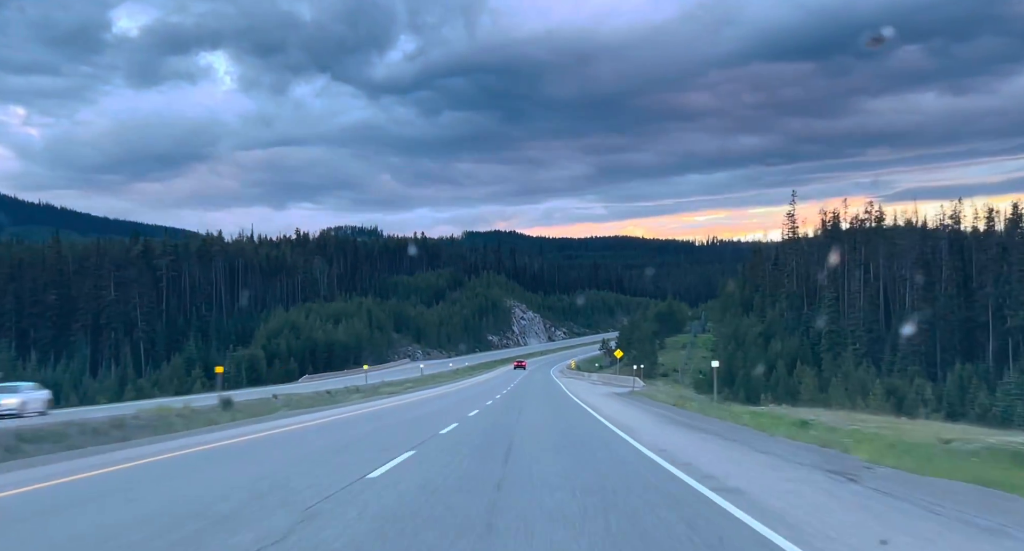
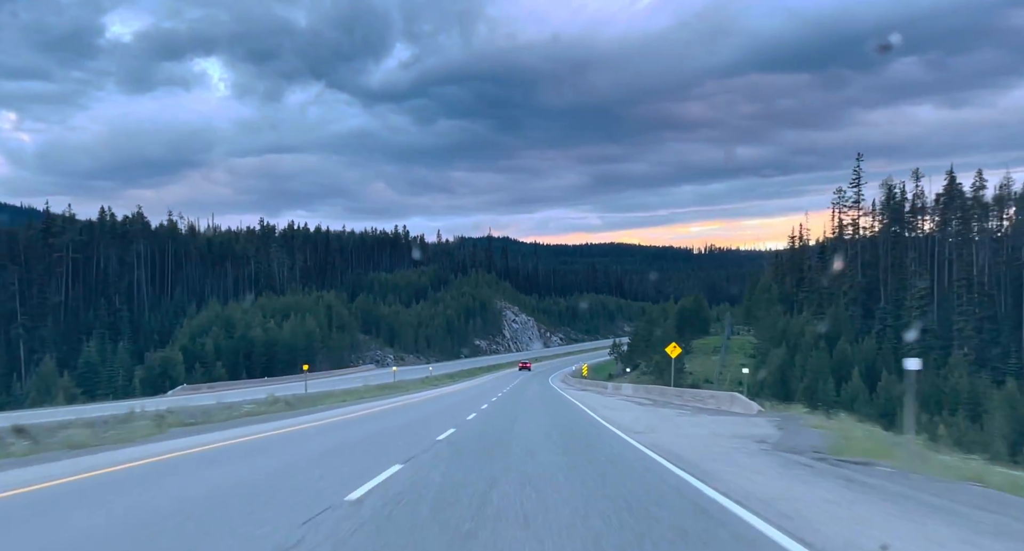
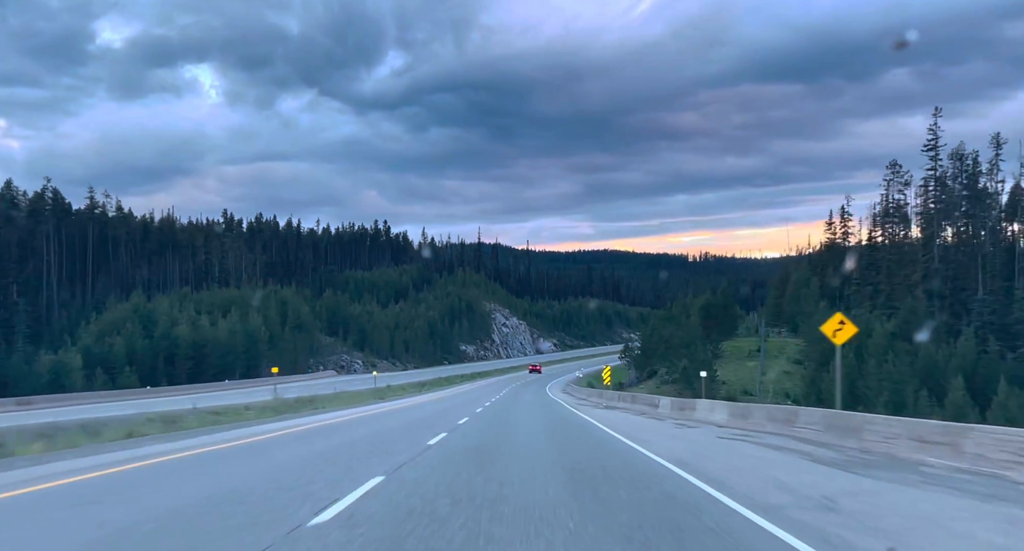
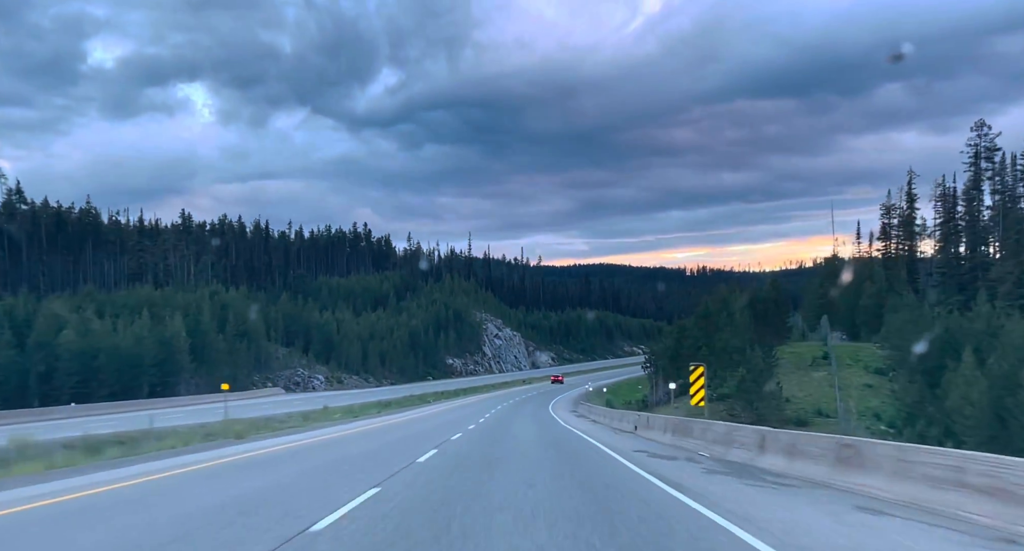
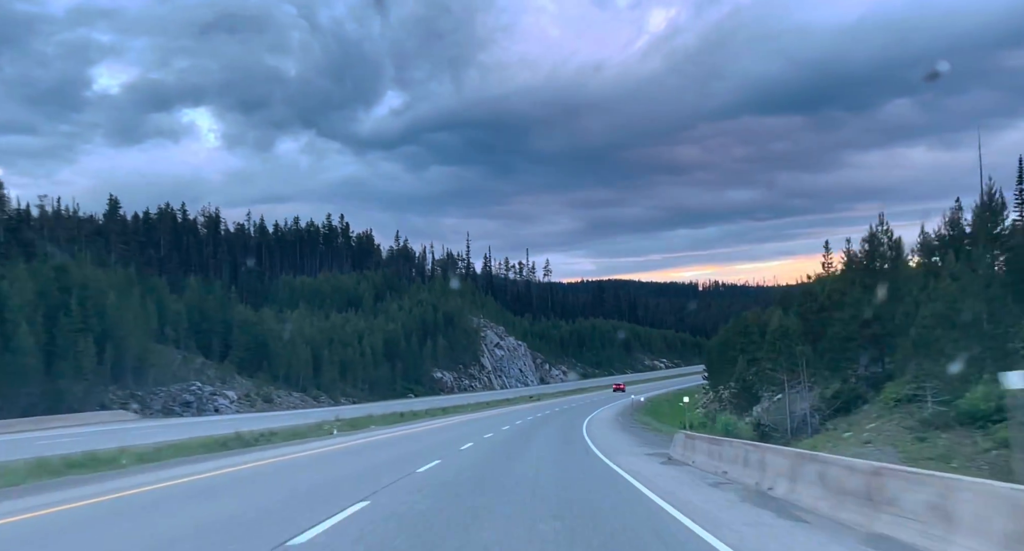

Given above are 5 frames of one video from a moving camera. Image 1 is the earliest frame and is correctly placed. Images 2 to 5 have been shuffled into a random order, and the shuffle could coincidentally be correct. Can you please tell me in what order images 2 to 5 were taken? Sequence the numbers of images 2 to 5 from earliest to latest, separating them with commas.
2, 3, 4, 5
